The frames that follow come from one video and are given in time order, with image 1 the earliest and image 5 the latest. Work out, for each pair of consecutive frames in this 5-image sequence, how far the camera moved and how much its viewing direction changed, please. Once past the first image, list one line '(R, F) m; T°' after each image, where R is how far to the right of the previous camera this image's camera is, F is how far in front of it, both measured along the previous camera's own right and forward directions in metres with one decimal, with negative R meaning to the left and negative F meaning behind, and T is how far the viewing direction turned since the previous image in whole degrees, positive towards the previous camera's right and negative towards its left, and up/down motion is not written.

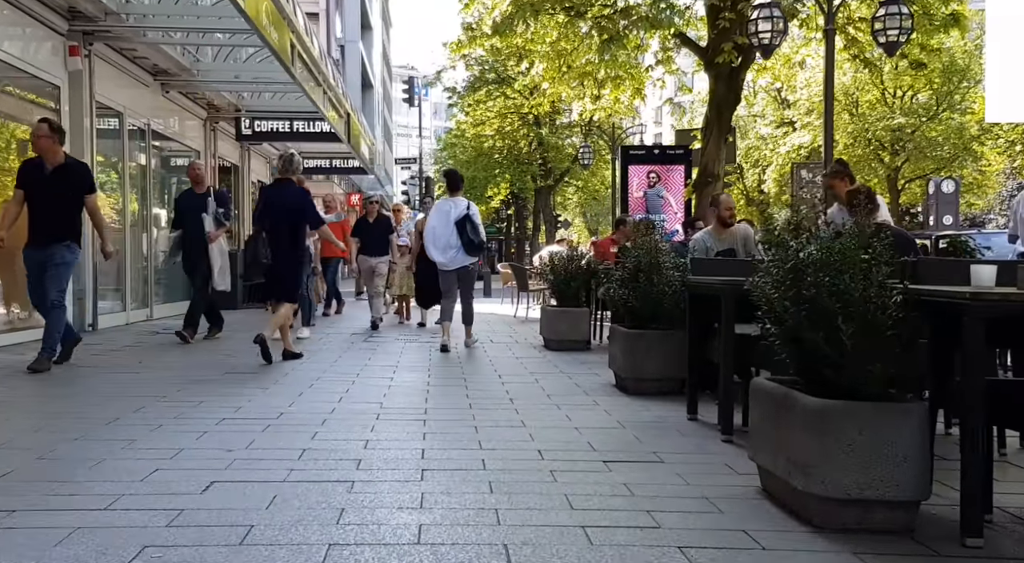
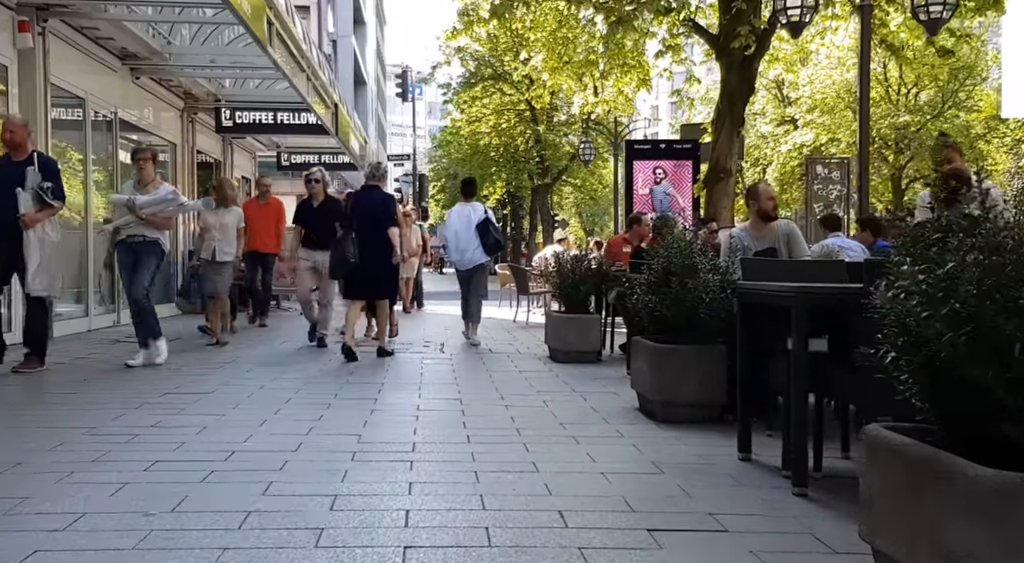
(-0.1, +1.3) m; 0°
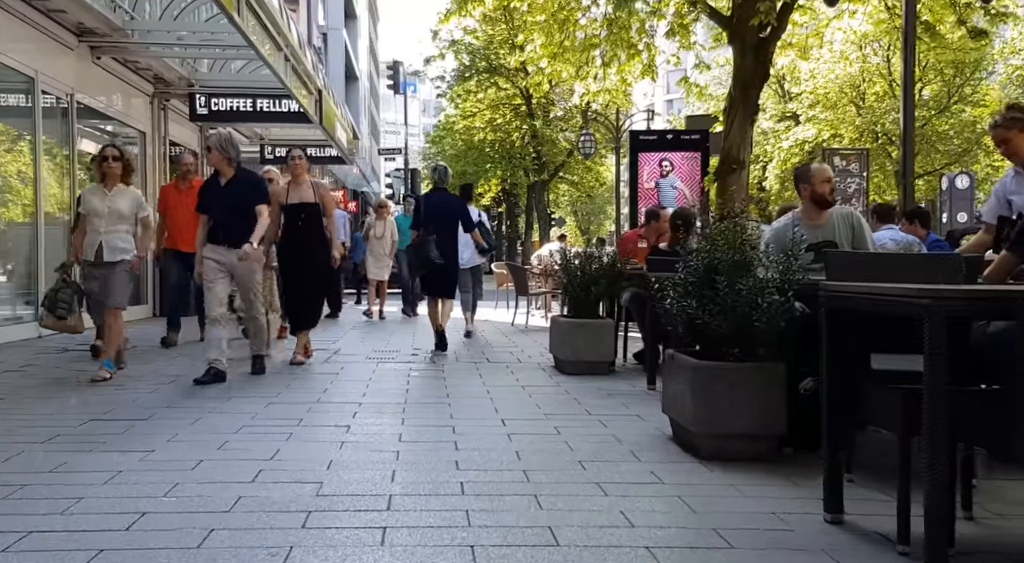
(-0.1, +1.4) m; 0°
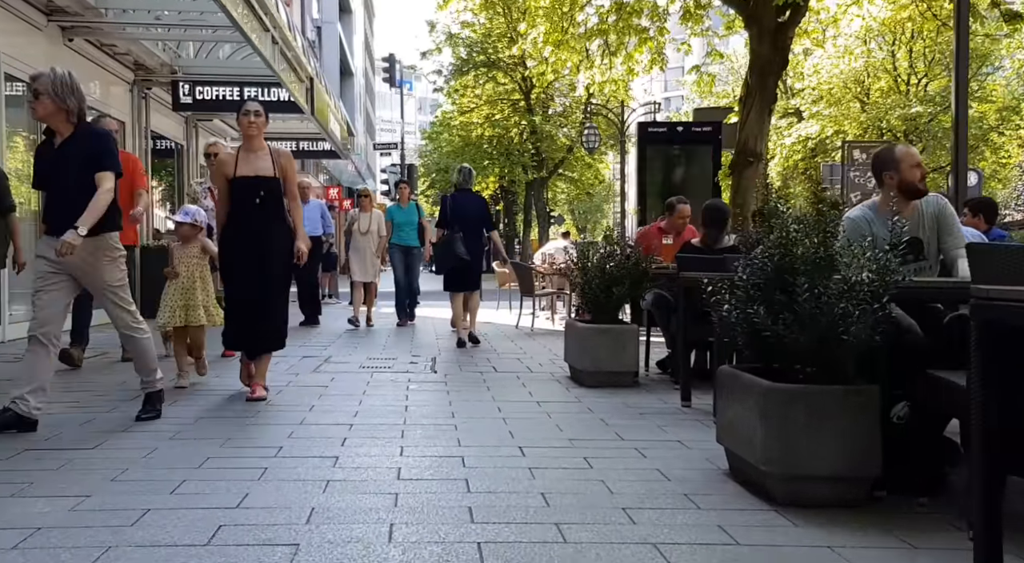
(-0.1, +1.0) m; 0°
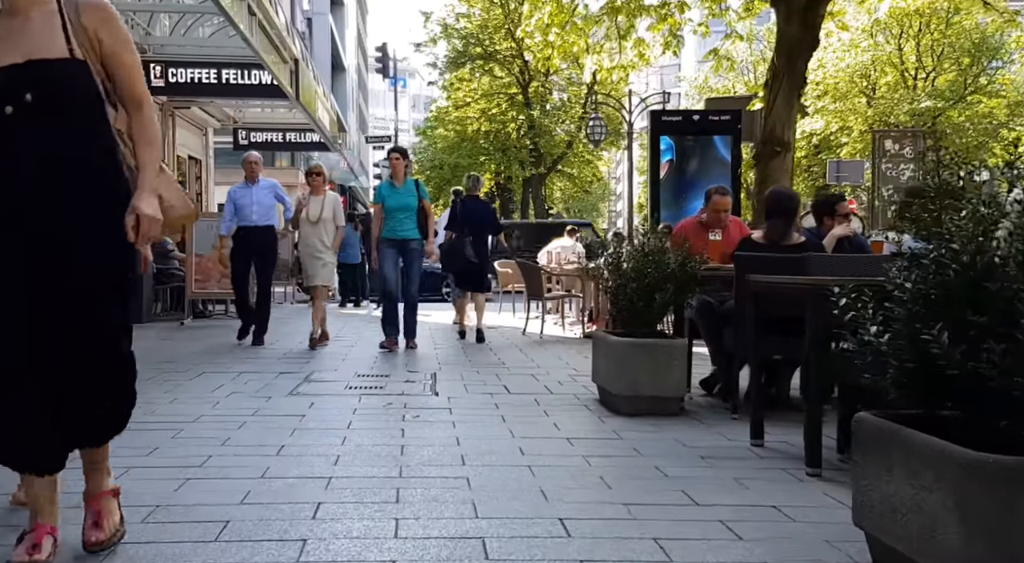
(-0.2, +1.5) m; 0°
